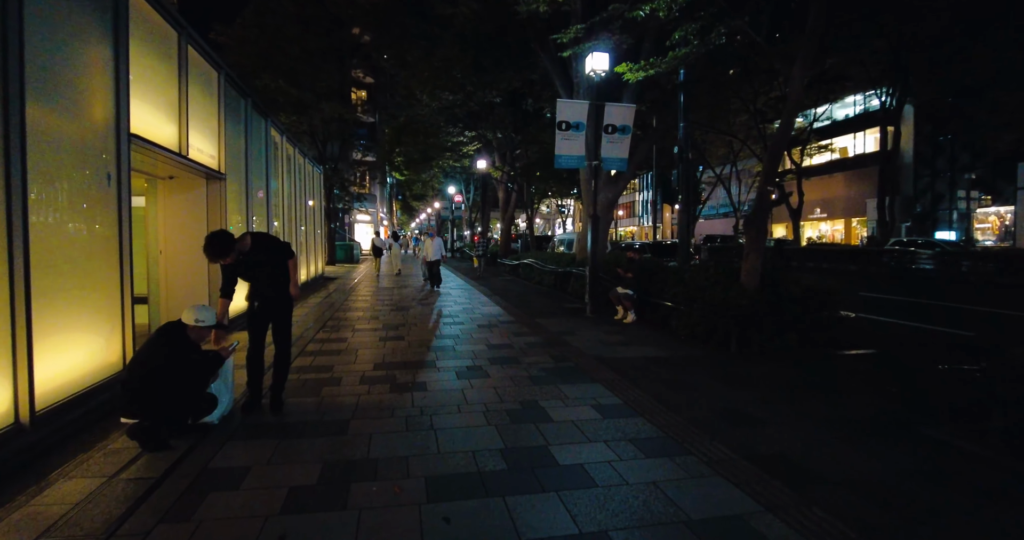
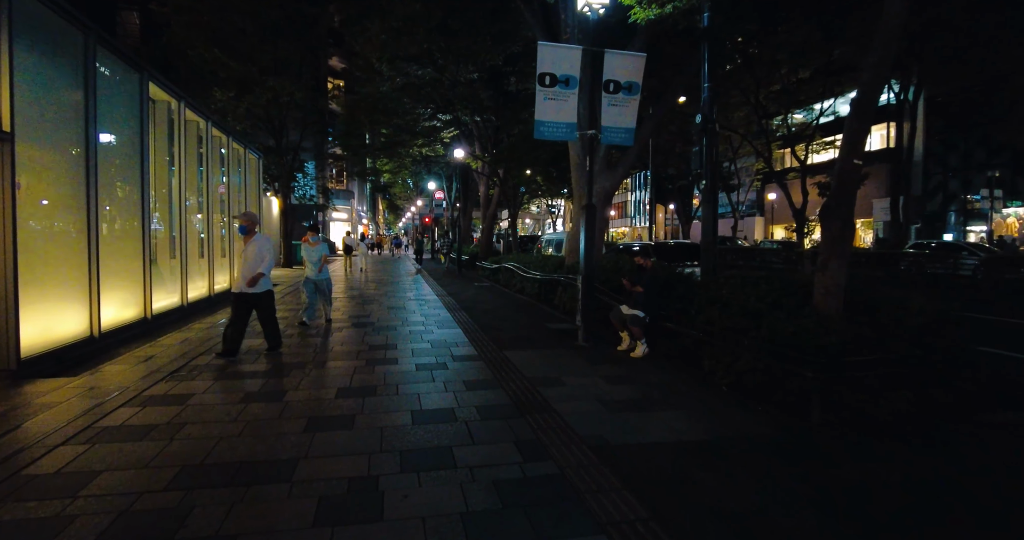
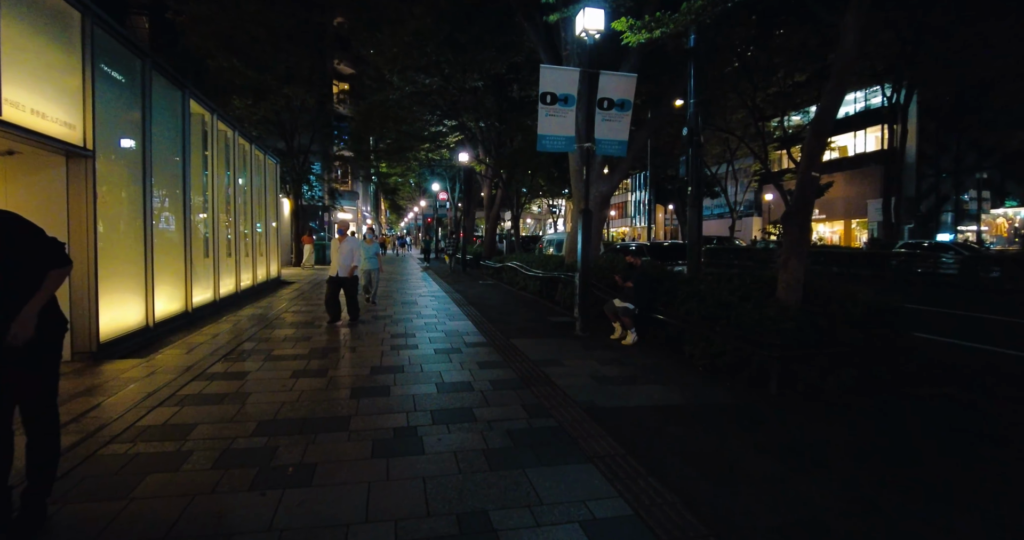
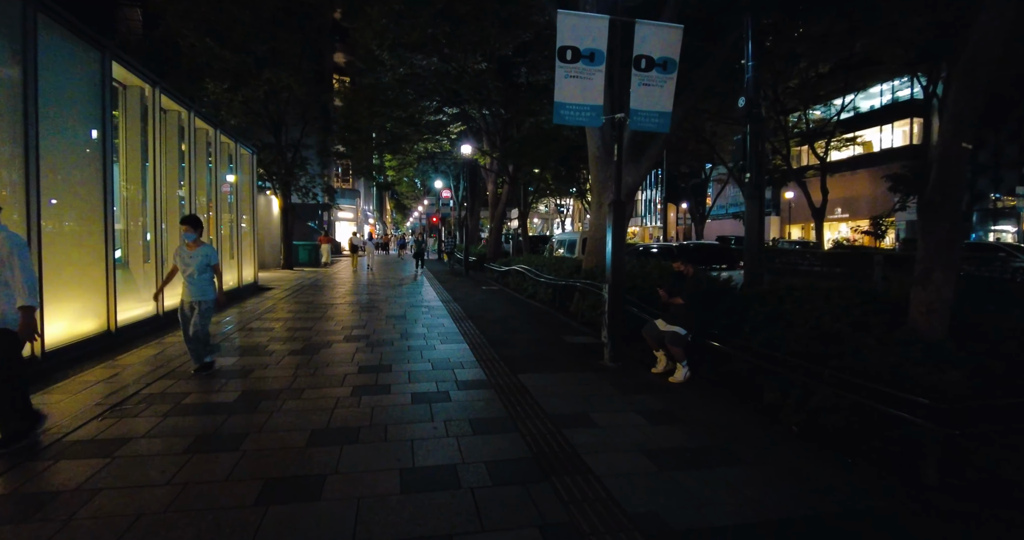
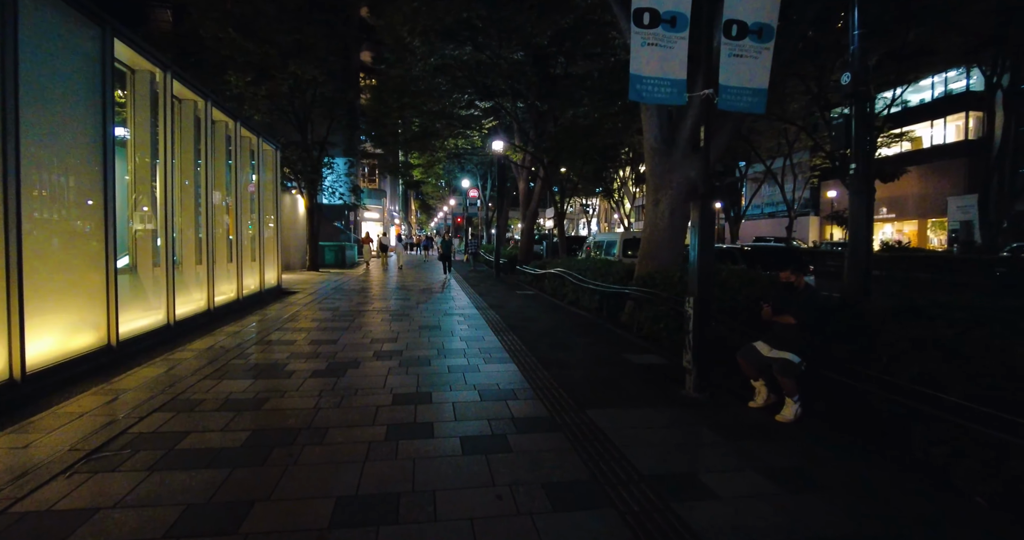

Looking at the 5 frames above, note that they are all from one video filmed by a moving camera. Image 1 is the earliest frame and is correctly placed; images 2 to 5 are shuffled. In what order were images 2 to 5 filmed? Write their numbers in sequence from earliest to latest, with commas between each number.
3, 2, 4, 5
